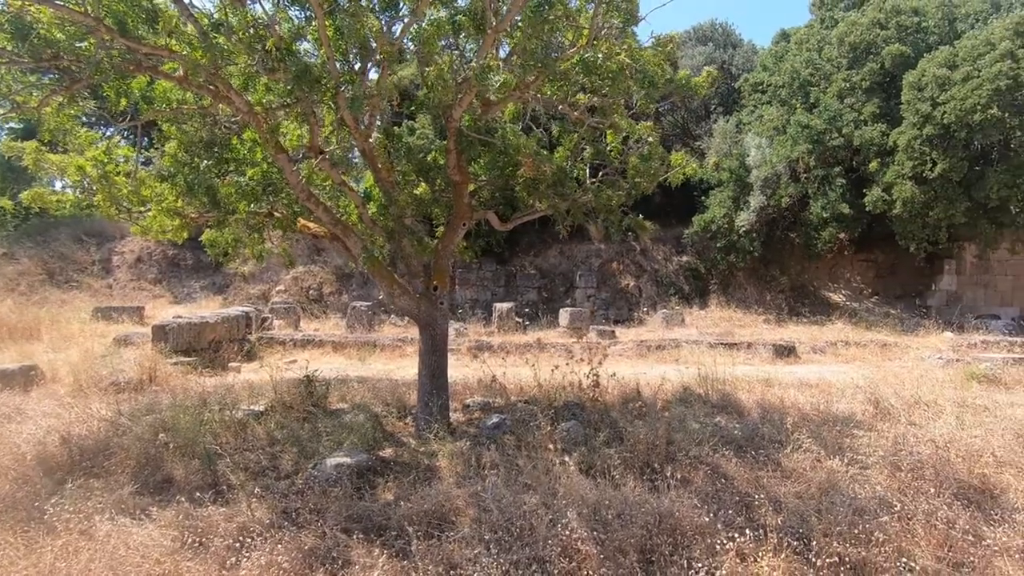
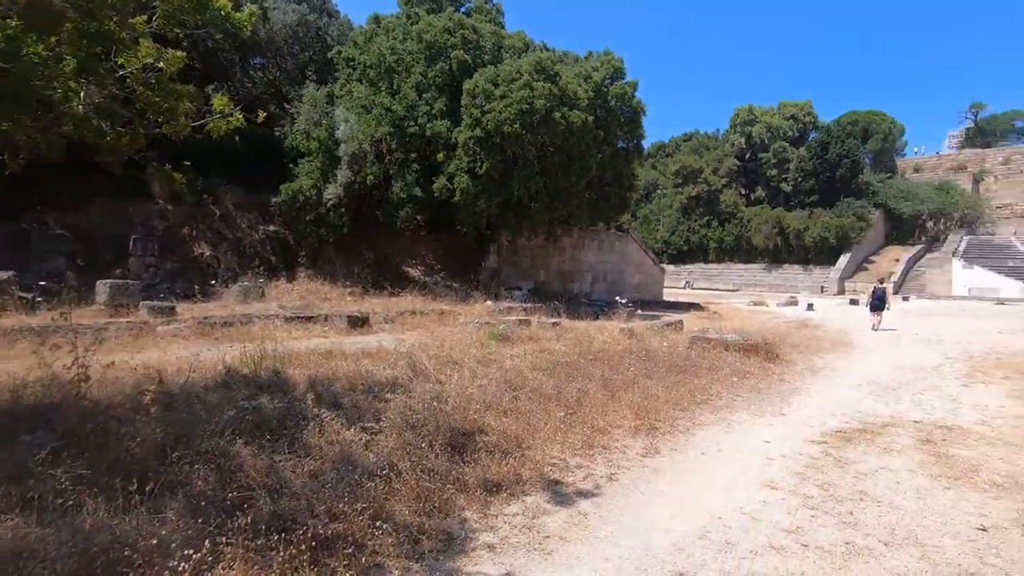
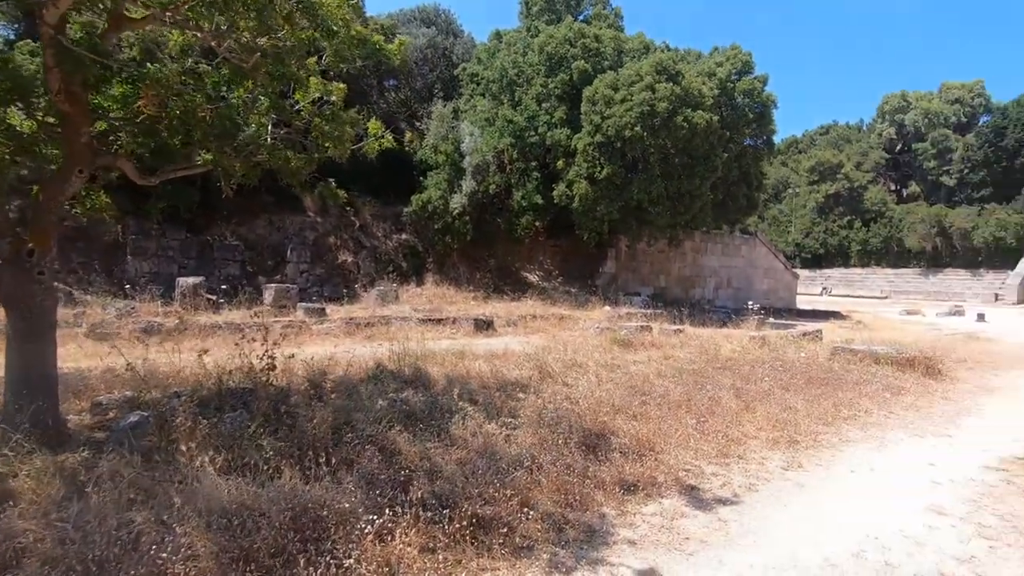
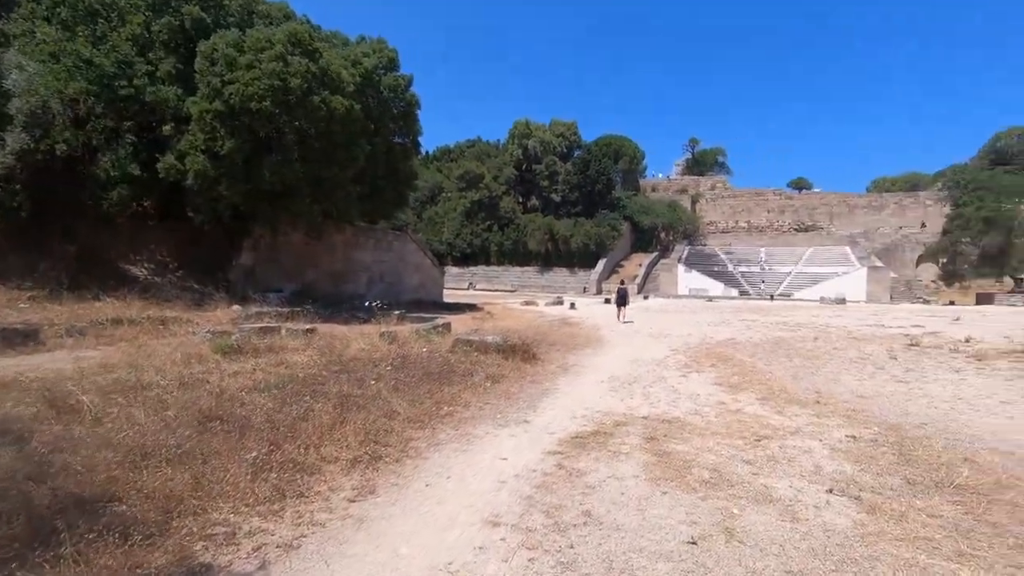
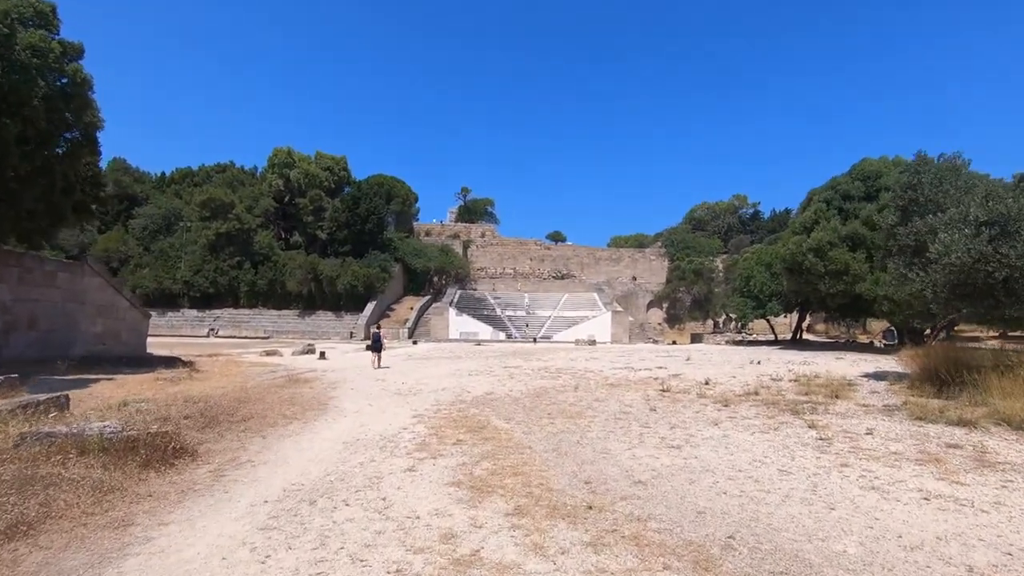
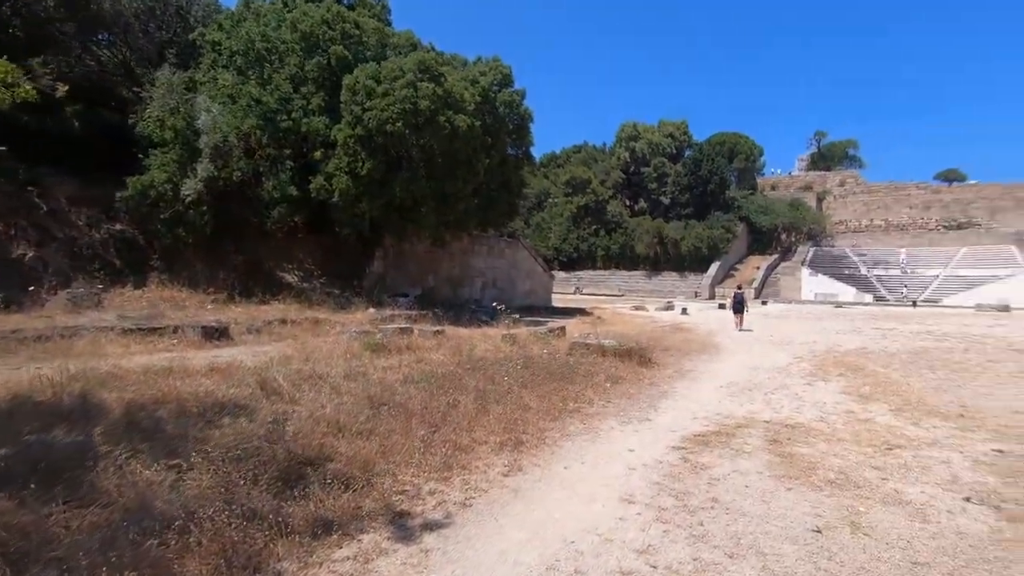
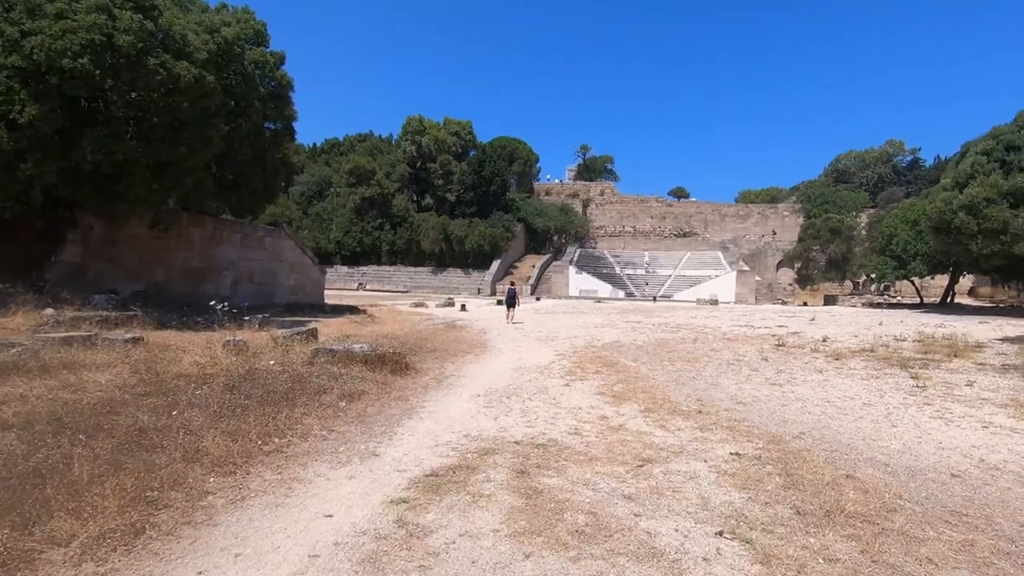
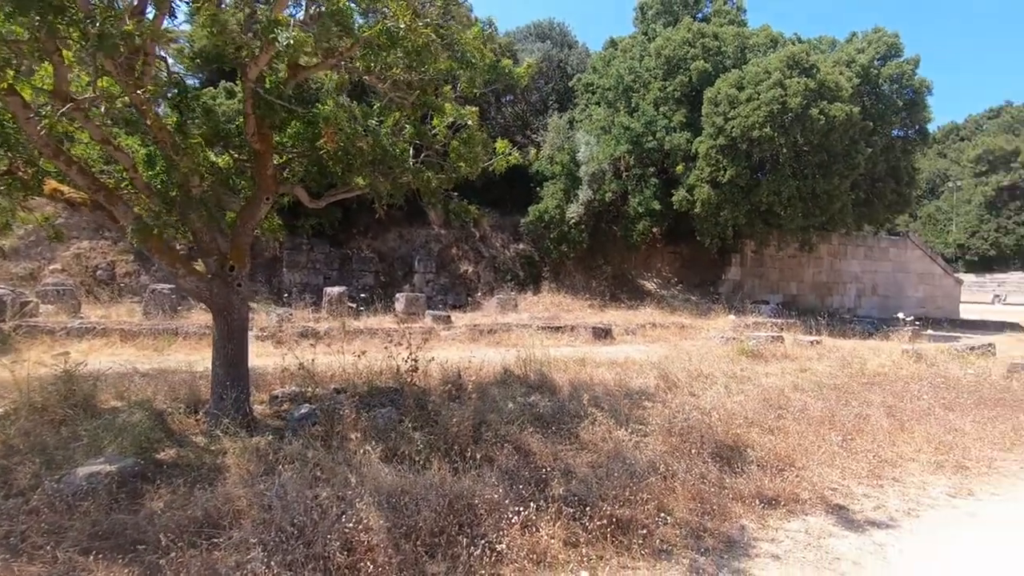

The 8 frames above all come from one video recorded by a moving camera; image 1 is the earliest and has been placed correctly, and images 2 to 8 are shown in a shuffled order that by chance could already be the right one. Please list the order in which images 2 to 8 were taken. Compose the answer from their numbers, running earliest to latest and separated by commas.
8, 3, 2, 6, 4, 7, 5
